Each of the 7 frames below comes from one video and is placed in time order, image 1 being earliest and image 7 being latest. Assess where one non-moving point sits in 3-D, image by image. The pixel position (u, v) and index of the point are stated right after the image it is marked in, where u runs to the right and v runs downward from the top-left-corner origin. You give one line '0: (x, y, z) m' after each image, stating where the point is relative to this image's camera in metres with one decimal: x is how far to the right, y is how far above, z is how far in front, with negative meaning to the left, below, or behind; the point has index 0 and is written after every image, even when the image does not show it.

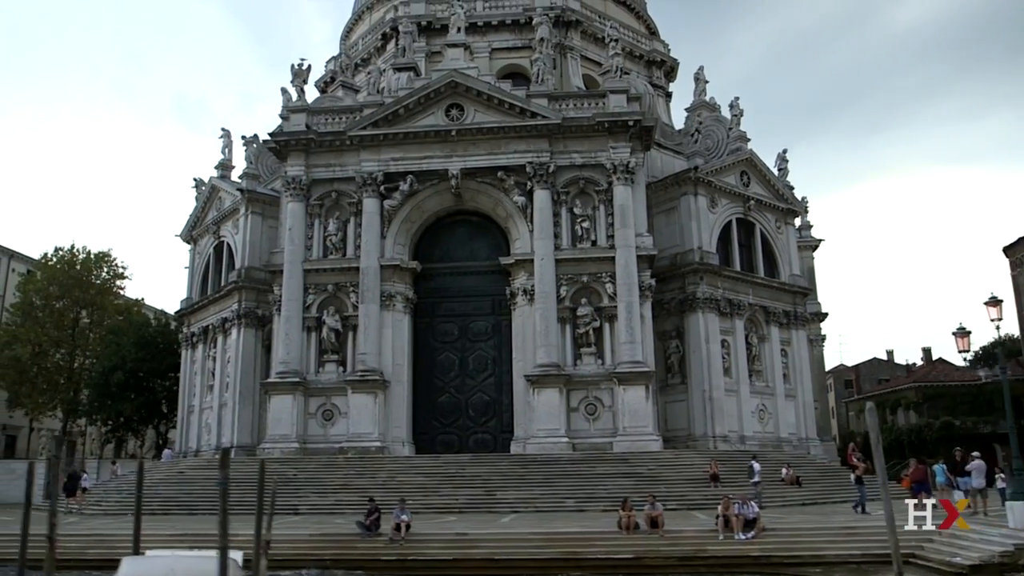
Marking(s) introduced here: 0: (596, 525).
0: (+1.8, -4.8, +16.2) m
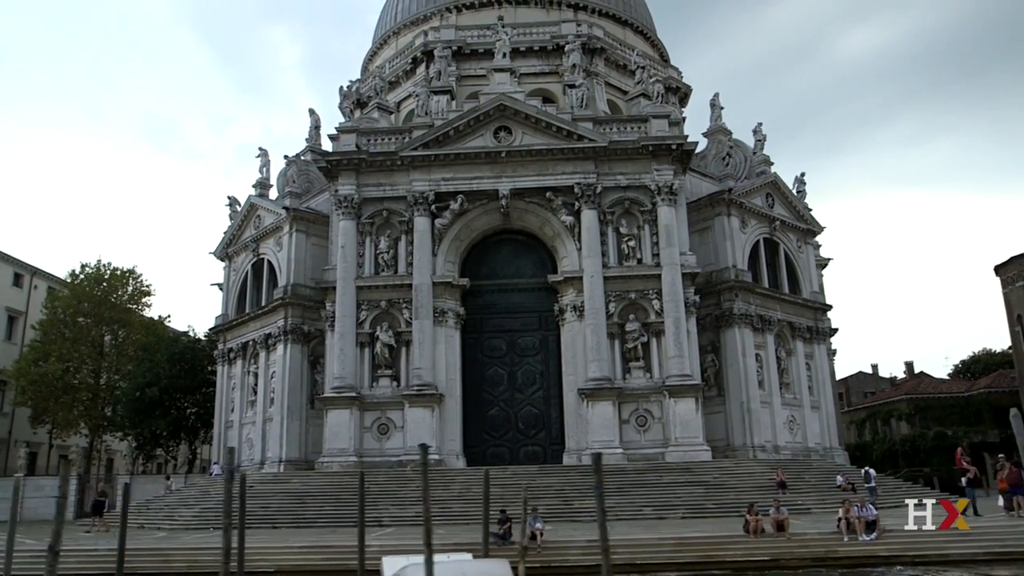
0: (+4.1, -5.2, +17.3) m
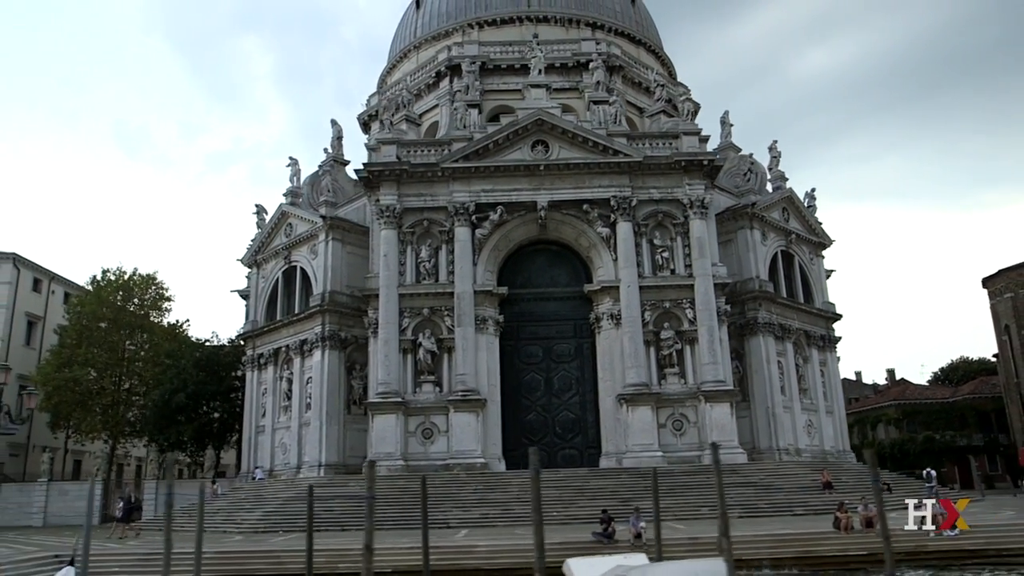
0: (+6.1, -5.5, +18.5) m
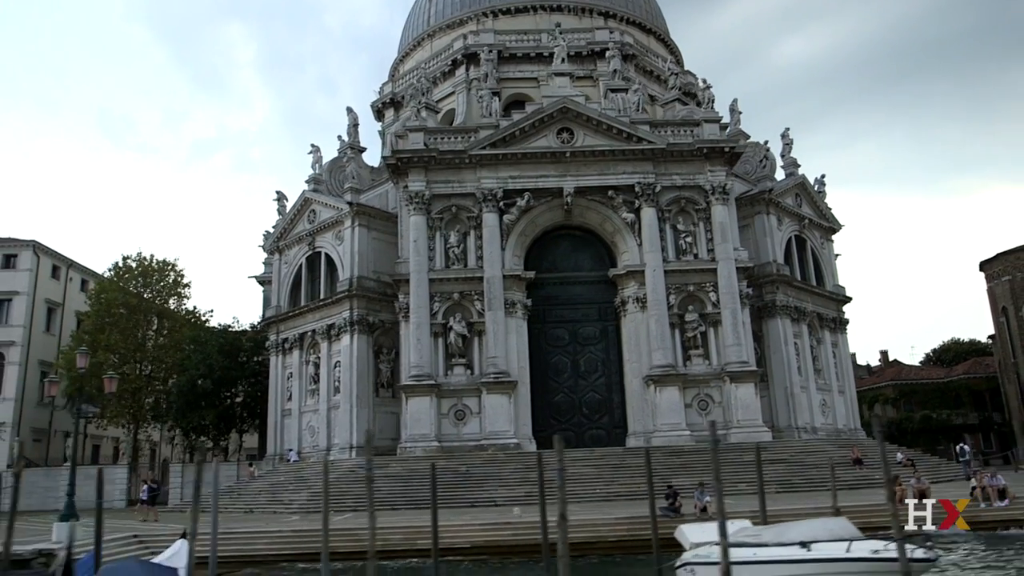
0: (+7.5, -5.1, +19.4) m
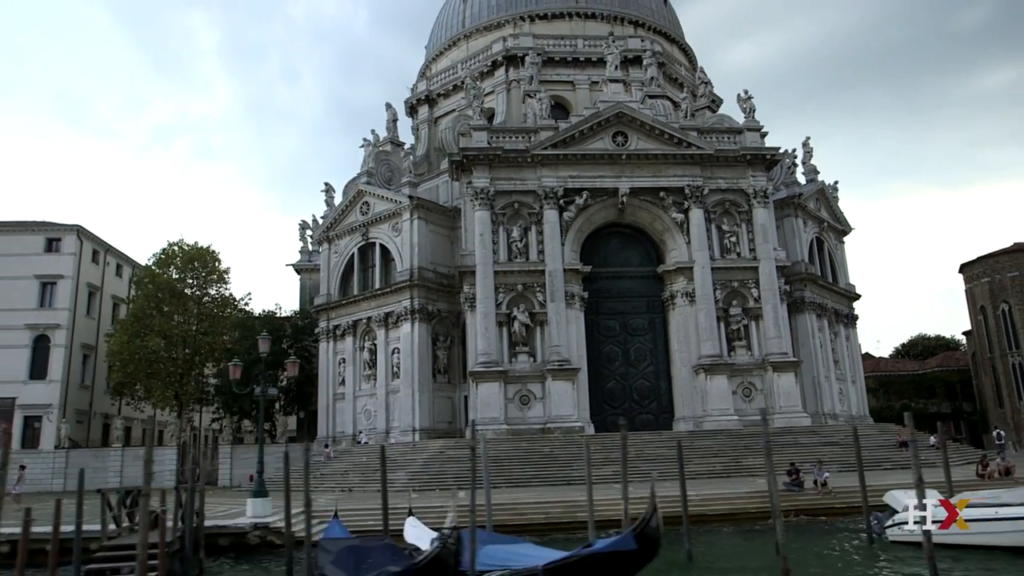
0: (+10.6, -5.1, +22.0) m
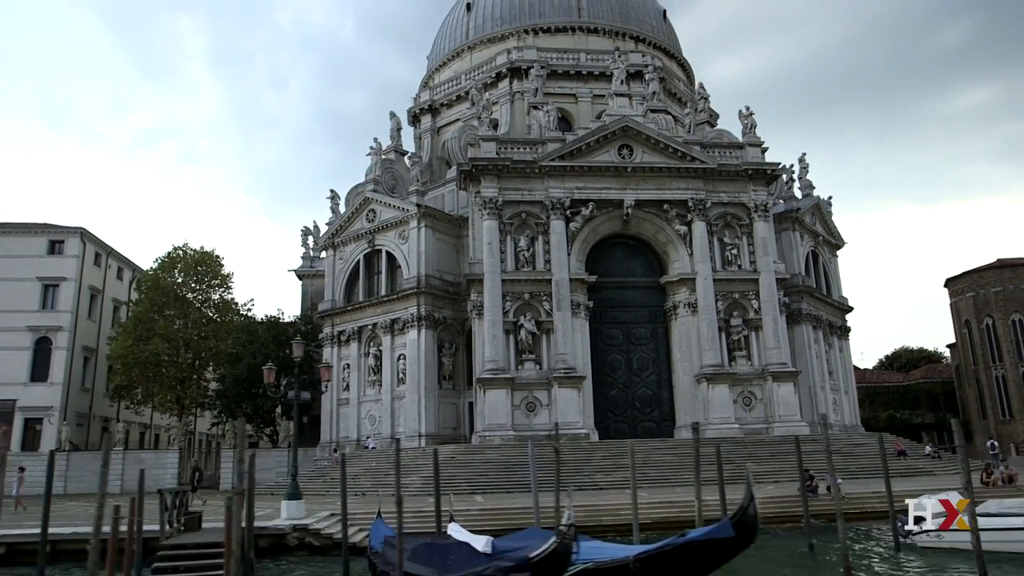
0: (+11.1, -5.5, +22.8) m
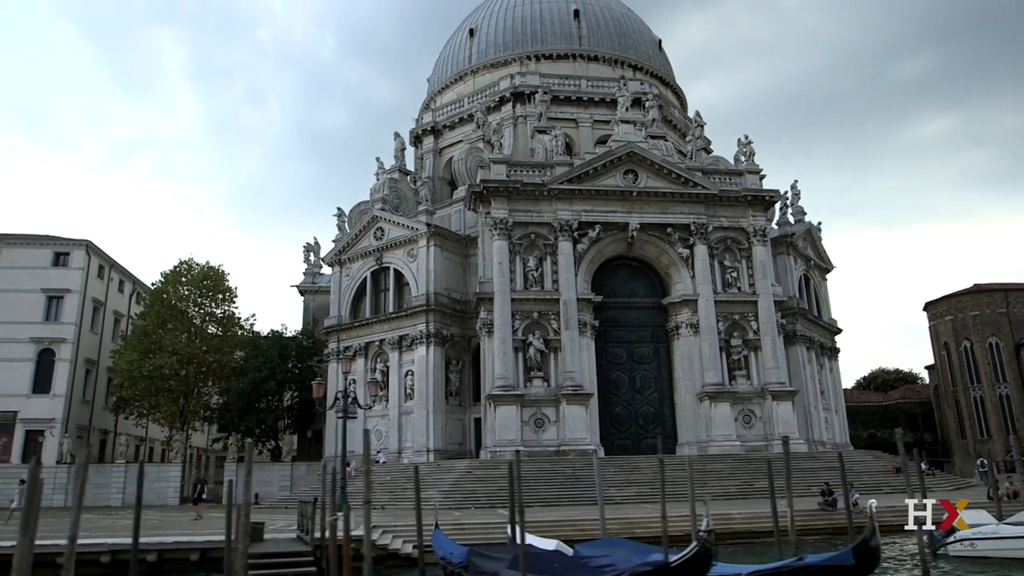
0: (+11.8, -6.2, +23.9) m
